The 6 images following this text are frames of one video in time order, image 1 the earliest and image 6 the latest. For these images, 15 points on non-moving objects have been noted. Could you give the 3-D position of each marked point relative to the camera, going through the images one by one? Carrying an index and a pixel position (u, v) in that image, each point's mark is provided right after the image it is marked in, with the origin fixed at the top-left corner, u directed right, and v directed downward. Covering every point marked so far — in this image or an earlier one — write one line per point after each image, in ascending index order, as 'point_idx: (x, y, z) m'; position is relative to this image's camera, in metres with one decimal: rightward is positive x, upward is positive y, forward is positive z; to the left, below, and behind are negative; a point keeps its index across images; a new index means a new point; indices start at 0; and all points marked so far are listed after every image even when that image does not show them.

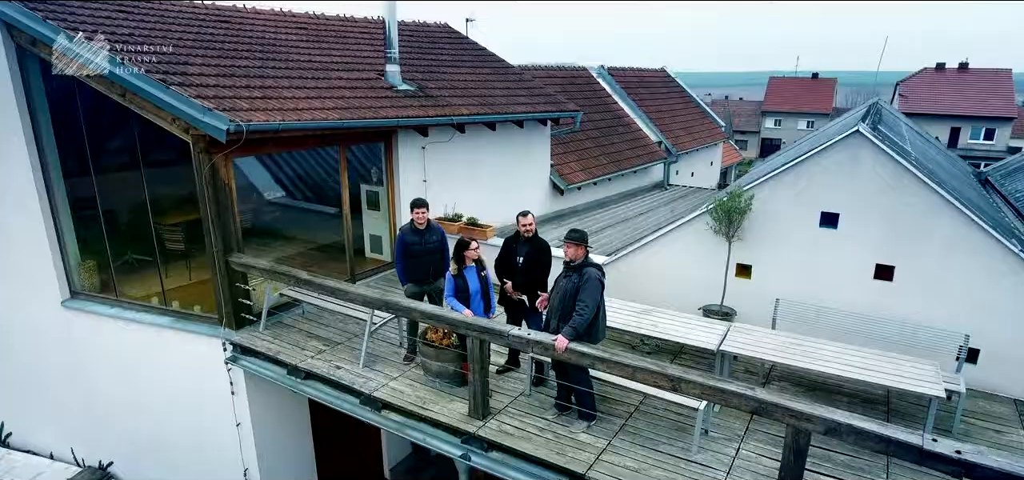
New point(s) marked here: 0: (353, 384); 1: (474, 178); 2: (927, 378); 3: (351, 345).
0: (-1.5, -1.4, +5.3) m
1: (-0.6, +1.0, +9.4) m
2: (+3.0, -1.1, +4.2) m
3: (-1.7, -1.2, +6.1) m
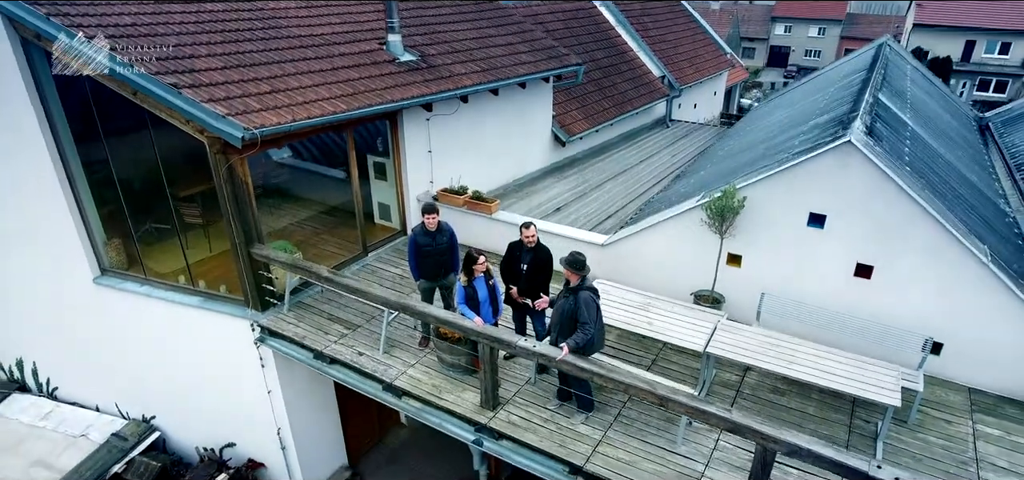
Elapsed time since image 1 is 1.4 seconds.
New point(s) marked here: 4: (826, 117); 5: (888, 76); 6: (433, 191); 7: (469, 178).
0: (-1.4, -1.4, +5.8) m
1: (-0.6, +1.6, +9.6) m
2: (+3.1, -1.3, +4.7) m
3: (-1.6, -1.1, +6.6) m
4: (+4.4, +1.7, +8.0) m
5: (+6.7, +2.9, +10.2) m
6: (-1.2, +0.8, +8.9) m
7: (-0.7, +1.1, +9.6) m
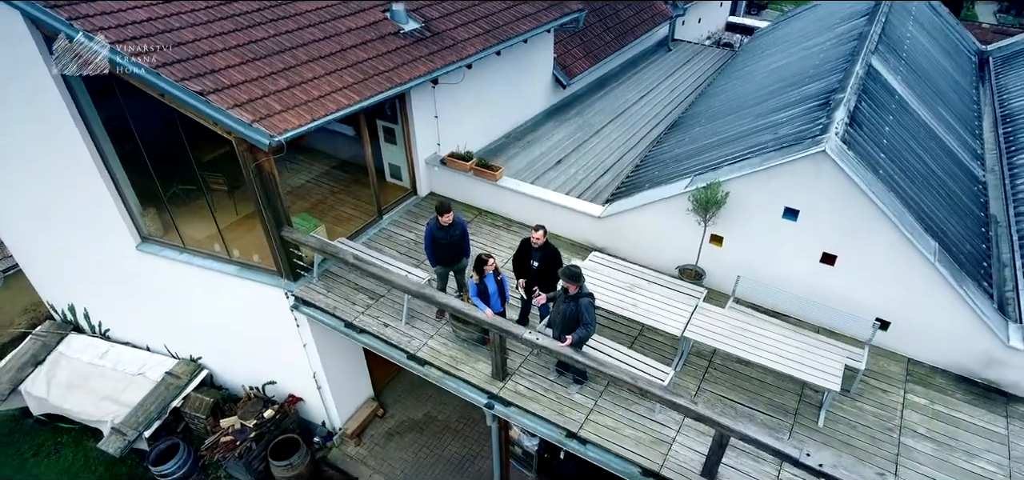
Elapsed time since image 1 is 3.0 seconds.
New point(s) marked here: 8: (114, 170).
0: (-1.3, -1.2, +6.8) m
1: (-0.5, +2.4, +9.9) m
2: (+3.2, -1.3, +5.6) m
3: (-1.6, -0.8, +7.5) m
4: (+4.4, +2.2, +8.3) m
5: (+6.8, +3.9, +10.2) m
6: (-1.2, +1.5, +9.4) m
7: (-0.7, +1.9, +10.0) m
8: (-5.6, +1.0, +7.9) m
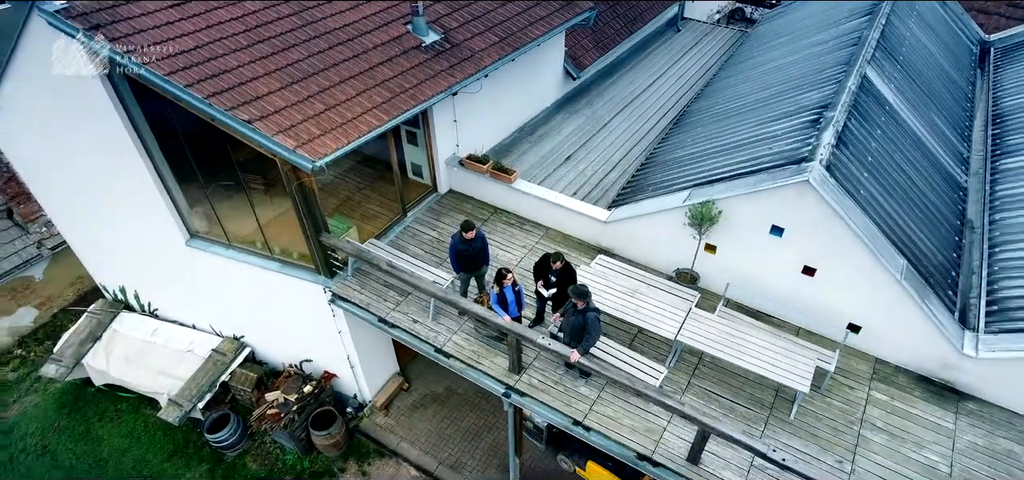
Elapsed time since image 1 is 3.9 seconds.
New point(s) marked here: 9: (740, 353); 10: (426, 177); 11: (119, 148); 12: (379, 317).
0: (-1.2, -1.3, +7.7) m
1: (-0.3, +2.6, +10.5) m
2: (+3.3, -1.6, +6.5) m
3: (-1.4, -0.8, +8.4) m
4: (+4.7, +2.2, +8.8) m
5: (+7.0, +4.0, +10.6) m
6: (-0.9, +1.6, +10.1) m
7: (-0.4, +2.0, +10.7) m
8: (-5.4, +1.0, +8.7) m
9: (+2.7, -1.4, +6.8) m
10: (-1.5, +1.1, +10.1) m
11: (-5.8, +1.4, +8.4) m
12: (-1.9, -1.1, +8.1) m
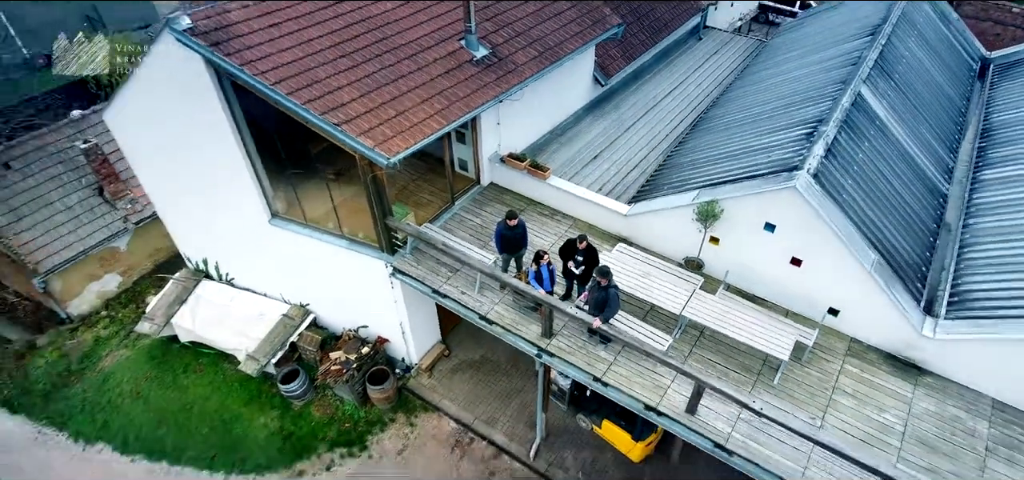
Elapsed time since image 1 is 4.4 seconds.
0: (-0.6, -1.1, +9.3) m
1: (+0.5, +2.8, +11.9) m
2: (+3.8, -1.5, +8.0) m
3: (-0.8, -0.6, +9.9) m
4: (+5.4, +2.3, +10.1) m
5: (+7.8, +4.0, +11.7) m
6: (-0.2, +1.8, +11.6) m
7: (+0.3, +2.3, +12.1) m
8: (-4.7, +1.4, +10.4) m
9: (+3.2, -1.3, +8.2) m
10: (-0.8, +1.4, +11.7) m
11: (-5.2, +1.8, +10.0) m
12: (-1.4, -0.8, +9.7) m
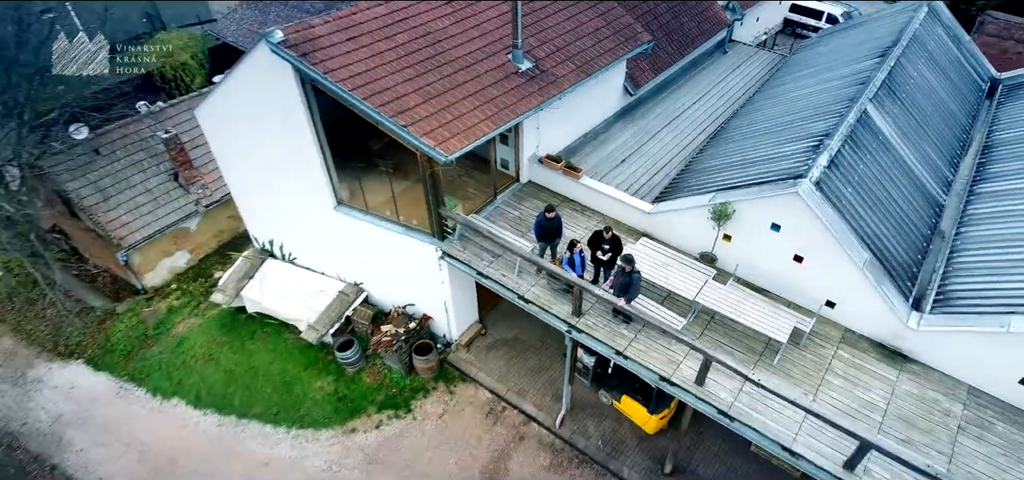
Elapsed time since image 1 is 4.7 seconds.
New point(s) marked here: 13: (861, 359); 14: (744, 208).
0: (0.0, -0.9, +10.7) m
1: (+1.4, +3.0, +13.3) m
2: (+4.4, -1.5, +9.2) m
3: (-0.1, -0.4, +11.3) m
4: (+6.2, +2.2, +11.3) m
5: (+8.7, +3.9, +12.8) m
6: (+0.6, +2.0, +12.9) m
7: (+1.2, +2.5, +13.5) m
8: (-4.0, +1.7, +11.9) m
9: (+3.8, -1.2, +9.5) m
10: (0.0, +1.6, +13.1) m
11: (-4.4, +2.1, +11.6) m
12: (-0.7, -0.6, +11.2) m
13: (+5.8, -2.0, +9.5) m
14: (+4.0, +0.6, +9.8) m
